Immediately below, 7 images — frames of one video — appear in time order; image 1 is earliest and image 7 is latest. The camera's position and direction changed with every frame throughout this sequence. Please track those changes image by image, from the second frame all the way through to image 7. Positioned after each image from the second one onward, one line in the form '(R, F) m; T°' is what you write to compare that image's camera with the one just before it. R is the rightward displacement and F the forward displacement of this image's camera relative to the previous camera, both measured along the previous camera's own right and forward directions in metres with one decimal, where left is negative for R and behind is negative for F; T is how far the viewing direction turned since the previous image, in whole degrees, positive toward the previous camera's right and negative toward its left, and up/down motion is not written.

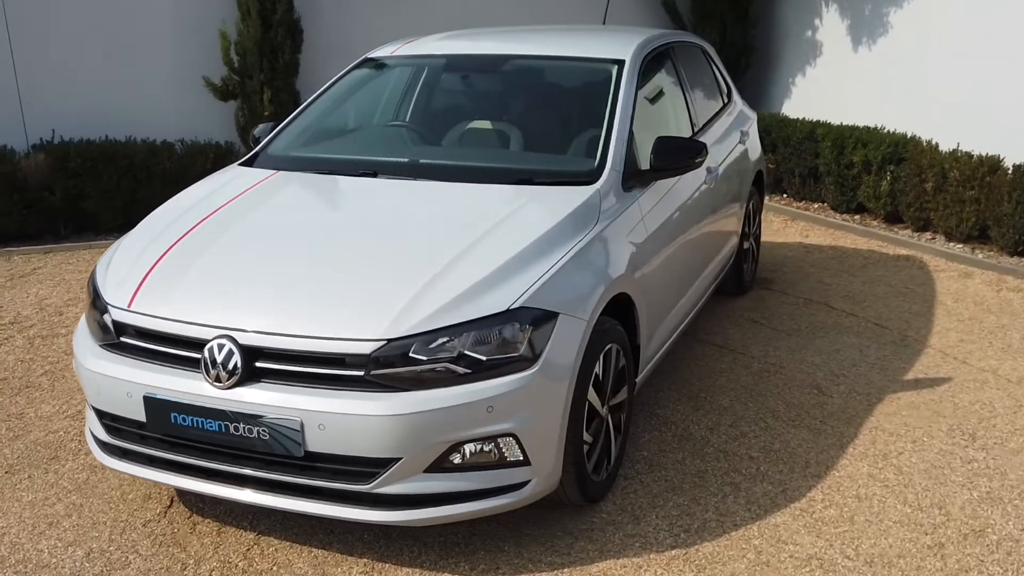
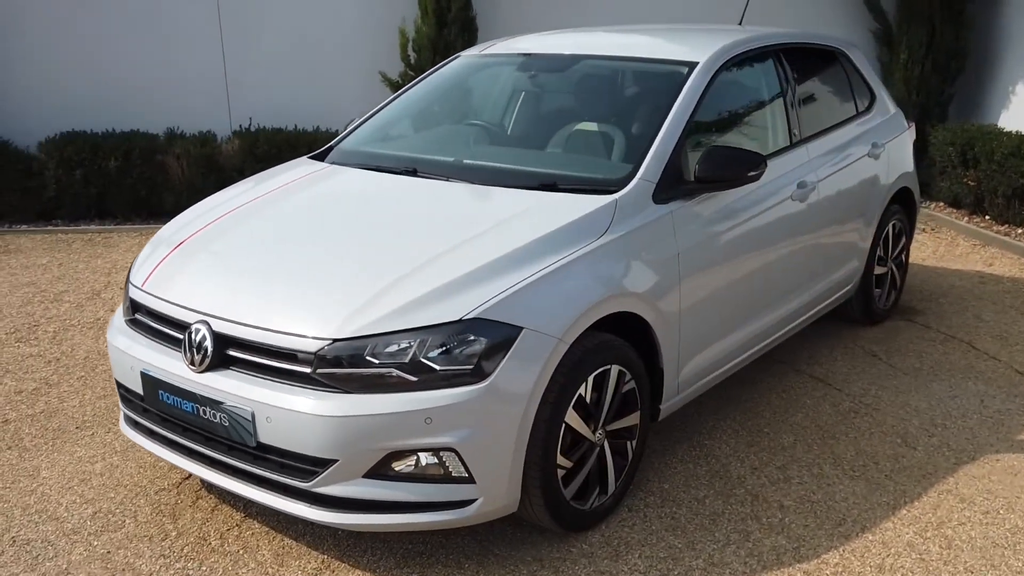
(+0.8, +0.2) m; -15°
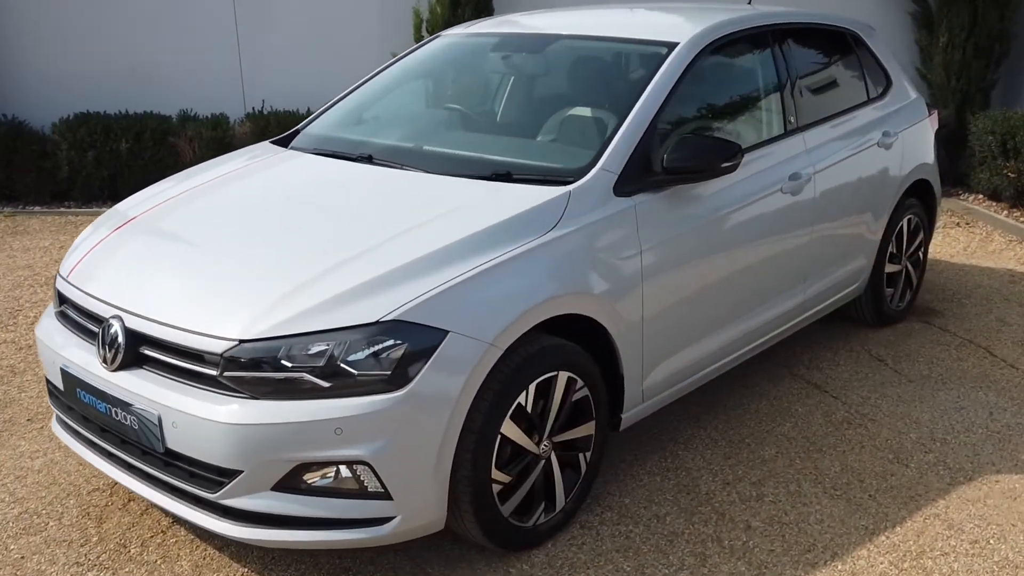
(+0.3, +0.2) m; -3°
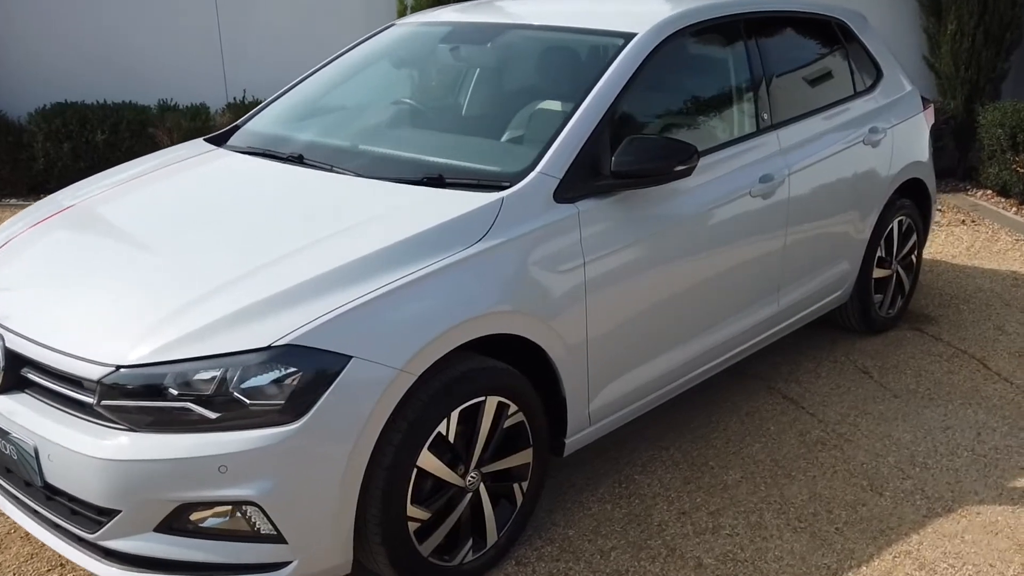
(+0.3, +0.3) m; -1°
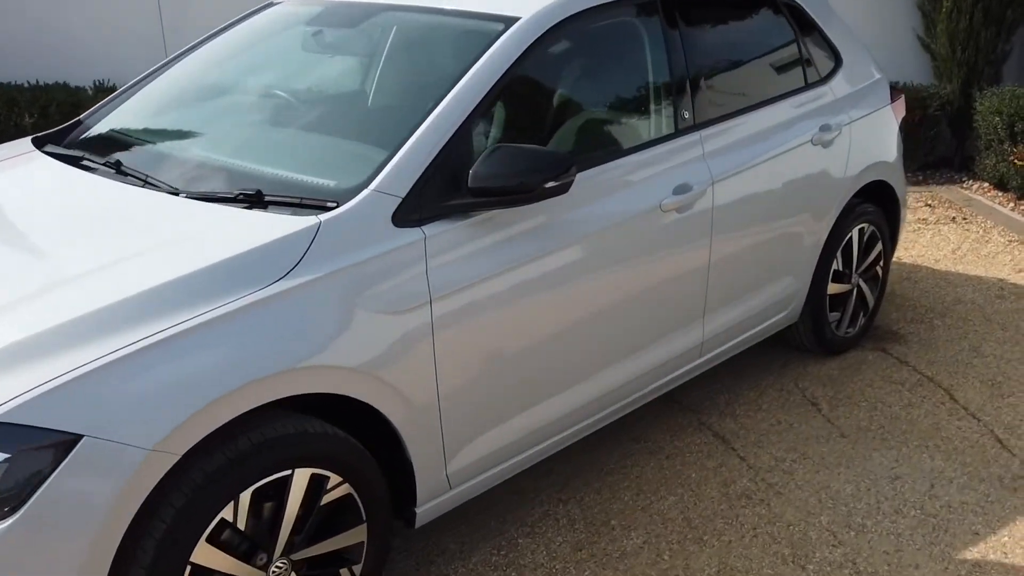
(+0.4, +0.5) m; -1°
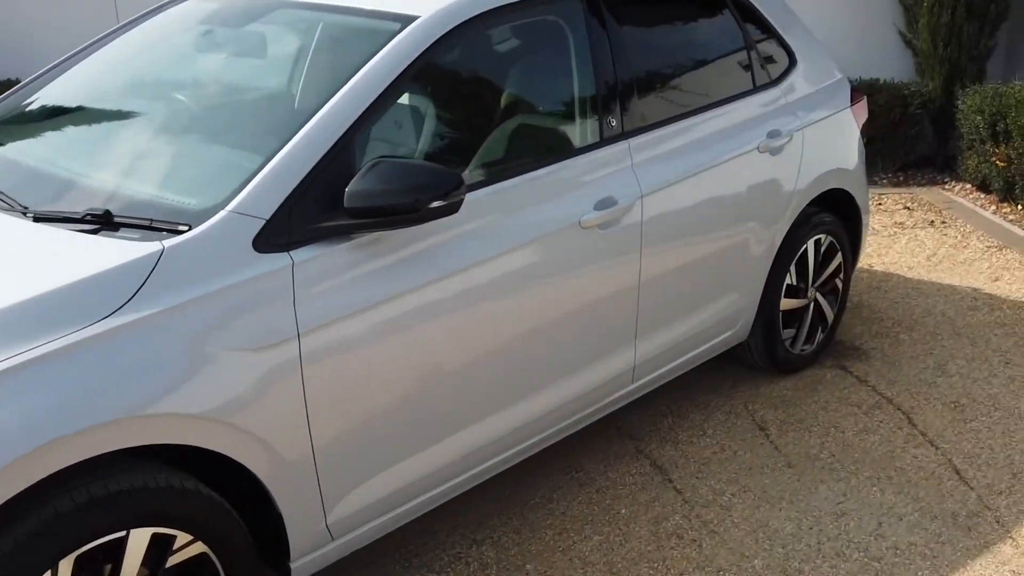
(+0.3, +0.2) m; 0°
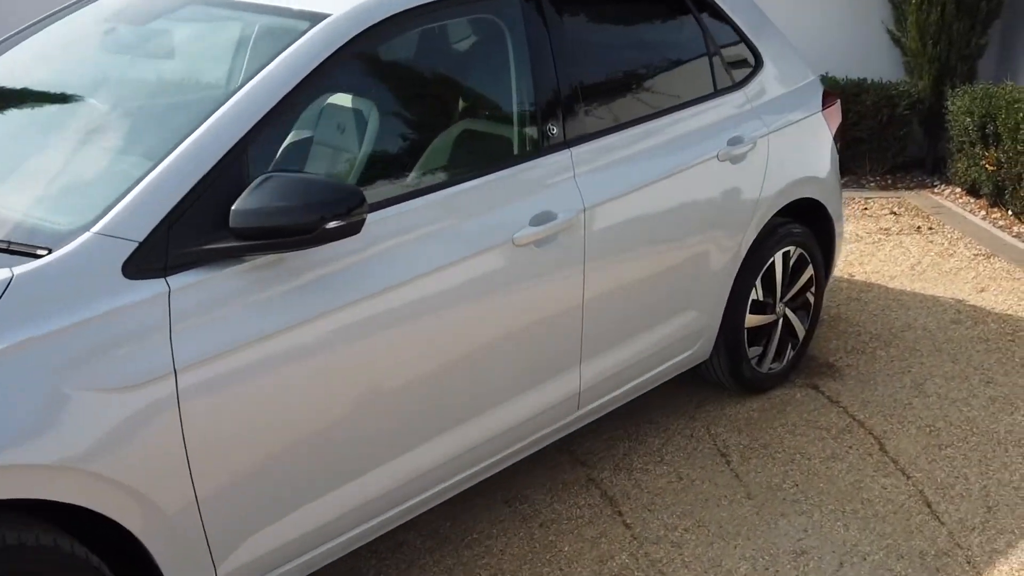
(+0.2, +0.2) m; 0°
